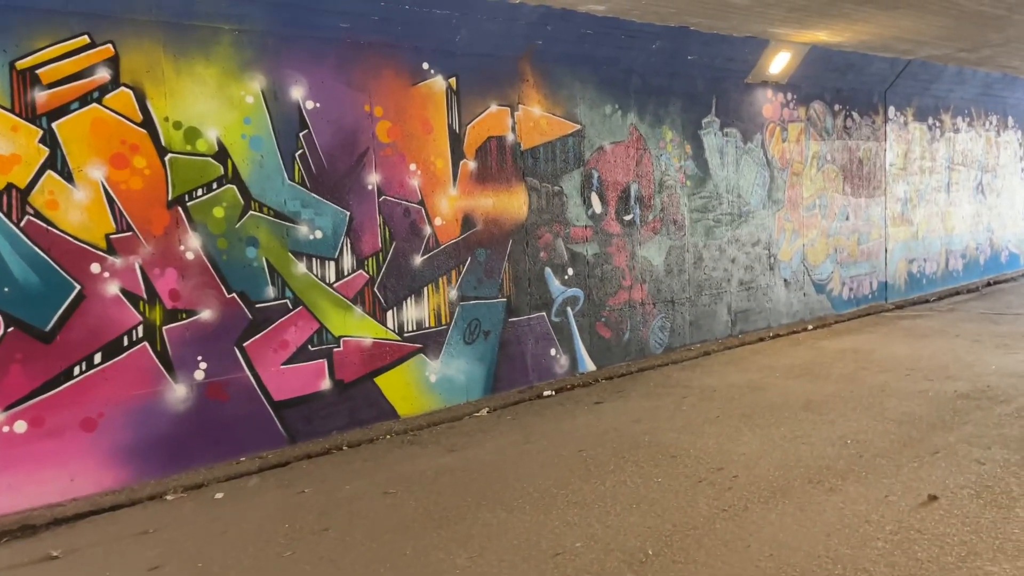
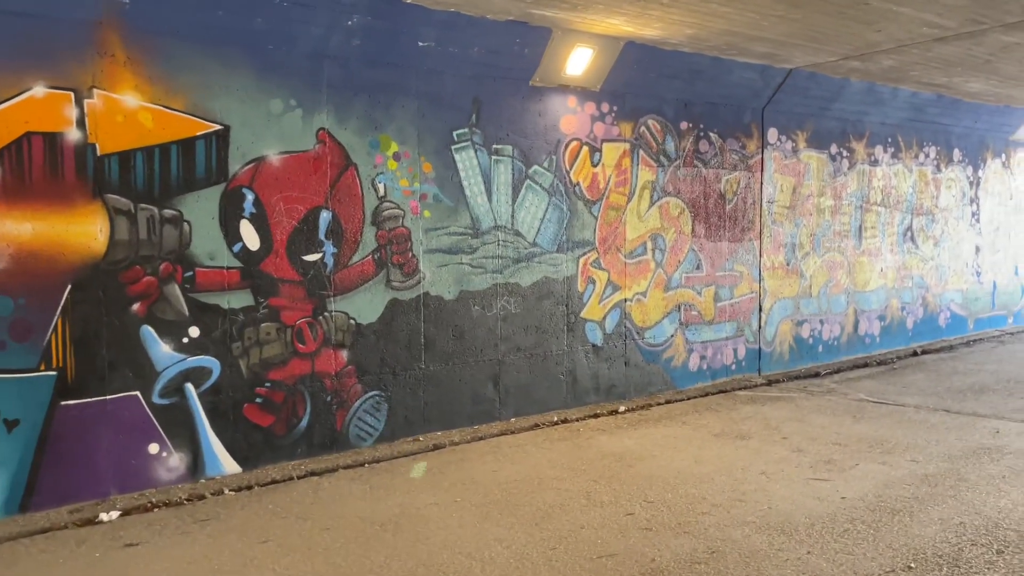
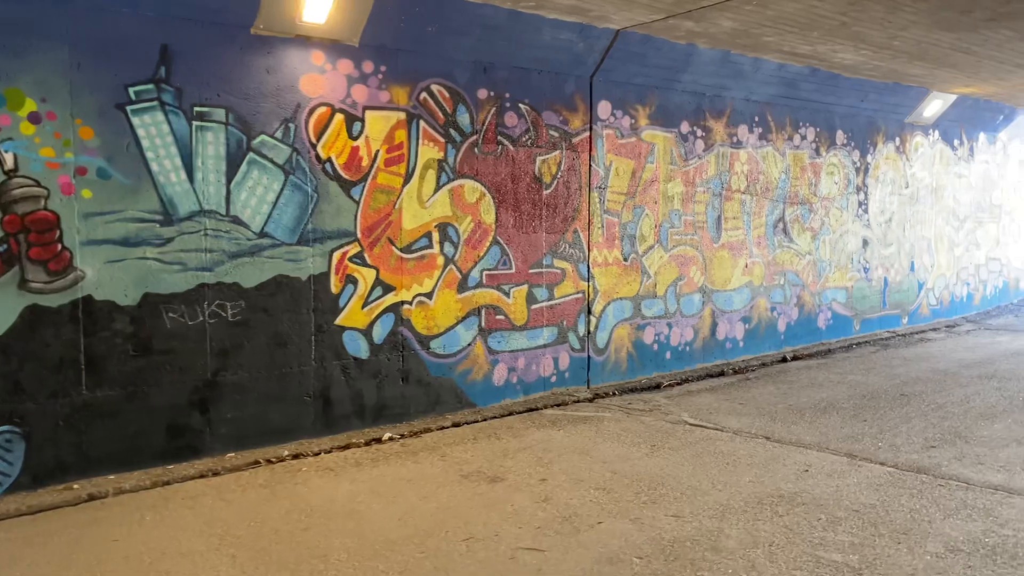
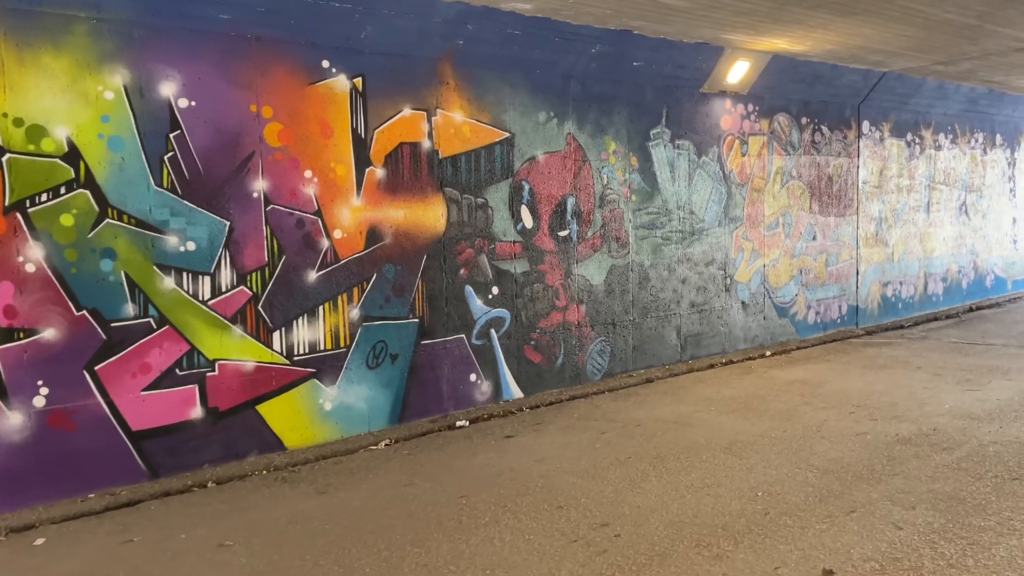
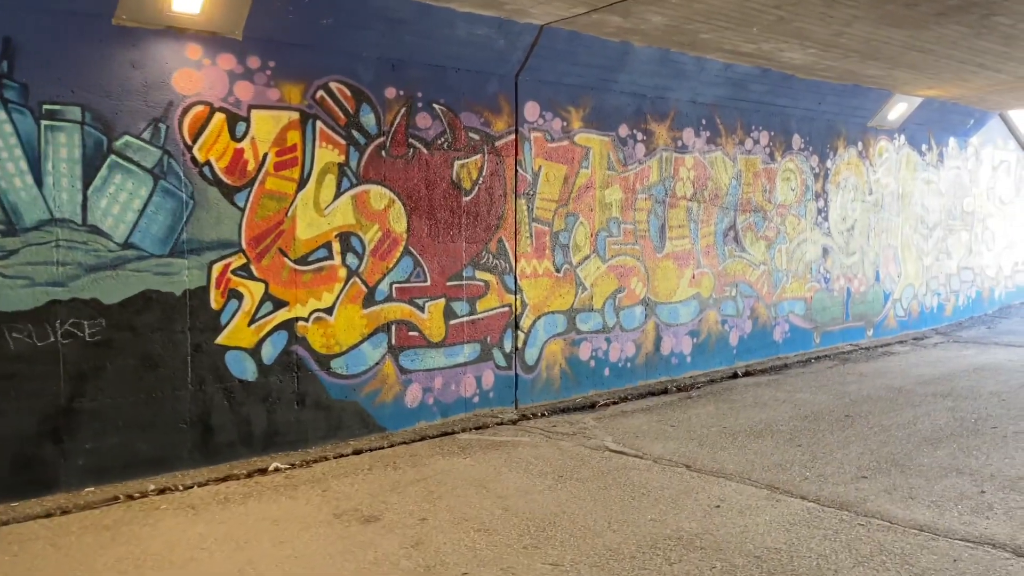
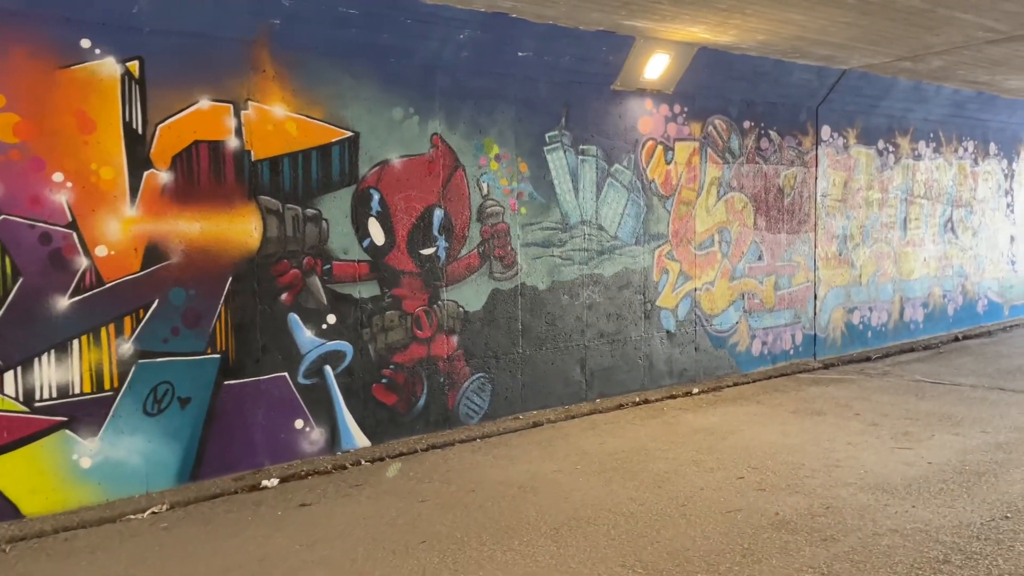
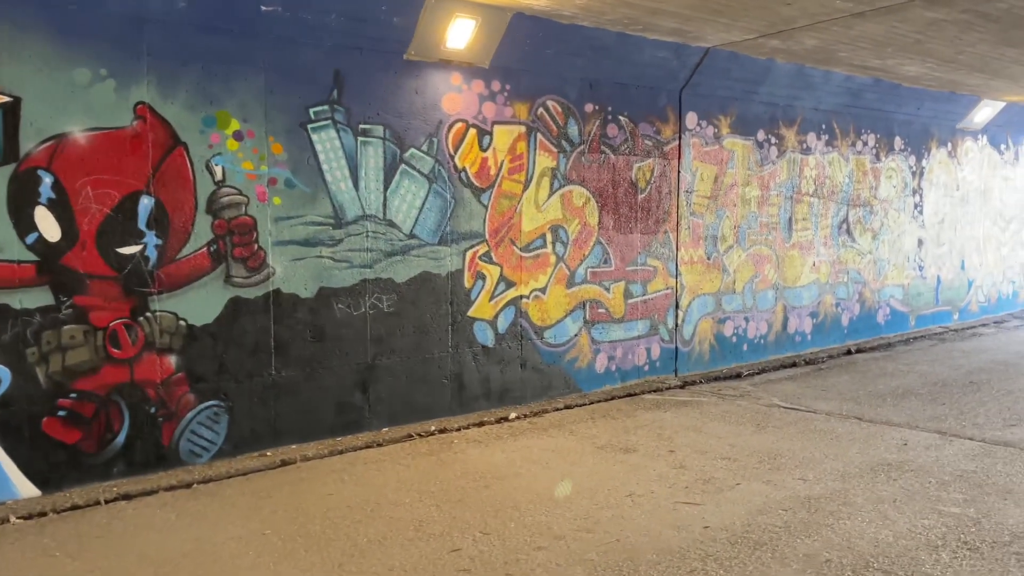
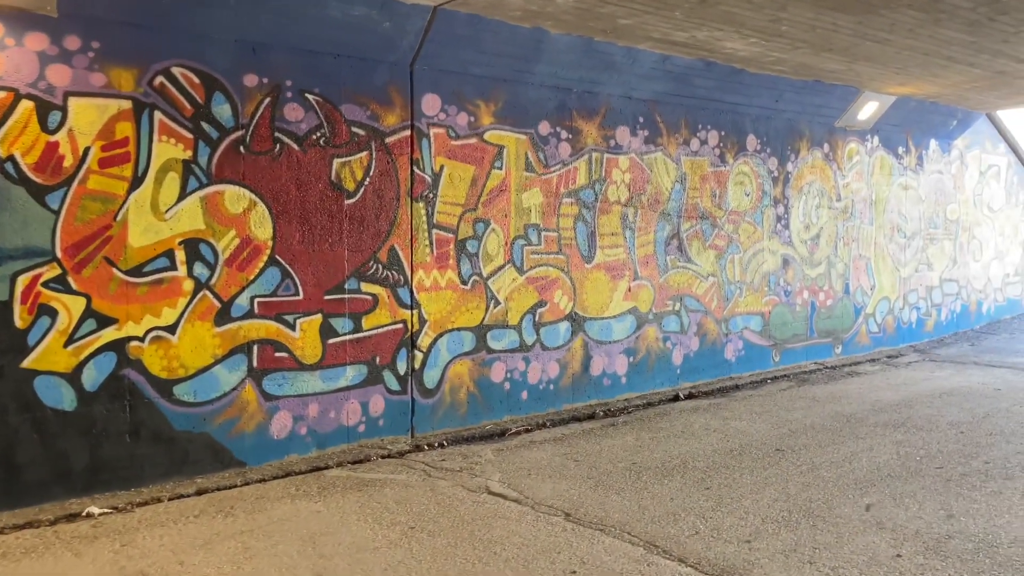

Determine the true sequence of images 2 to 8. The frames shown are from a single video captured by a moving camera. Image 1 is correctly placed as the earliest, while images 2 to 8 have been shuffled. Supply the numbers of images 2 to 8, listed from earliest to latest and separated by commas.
4, 6, 2, 7, 3, 5, 8
